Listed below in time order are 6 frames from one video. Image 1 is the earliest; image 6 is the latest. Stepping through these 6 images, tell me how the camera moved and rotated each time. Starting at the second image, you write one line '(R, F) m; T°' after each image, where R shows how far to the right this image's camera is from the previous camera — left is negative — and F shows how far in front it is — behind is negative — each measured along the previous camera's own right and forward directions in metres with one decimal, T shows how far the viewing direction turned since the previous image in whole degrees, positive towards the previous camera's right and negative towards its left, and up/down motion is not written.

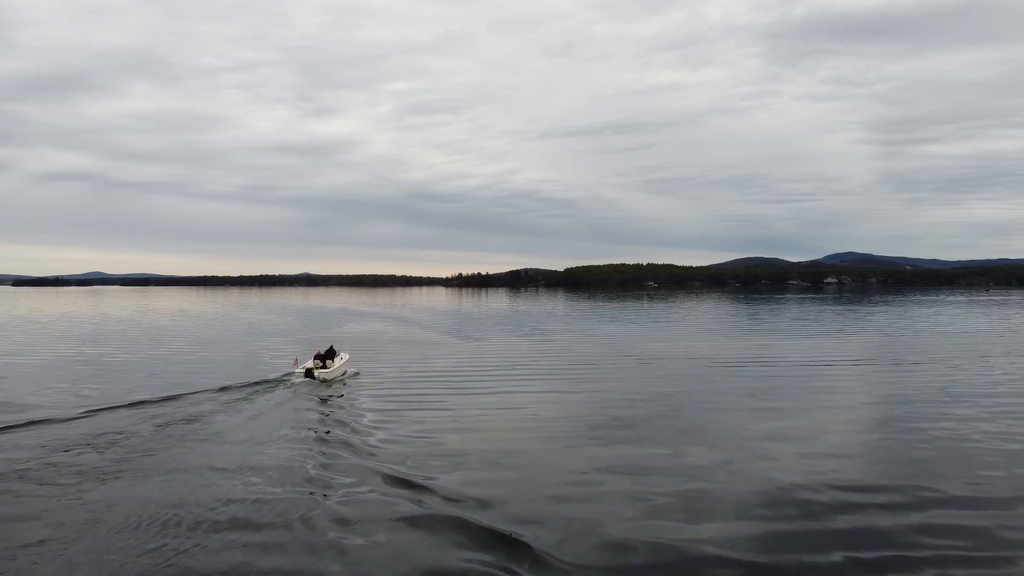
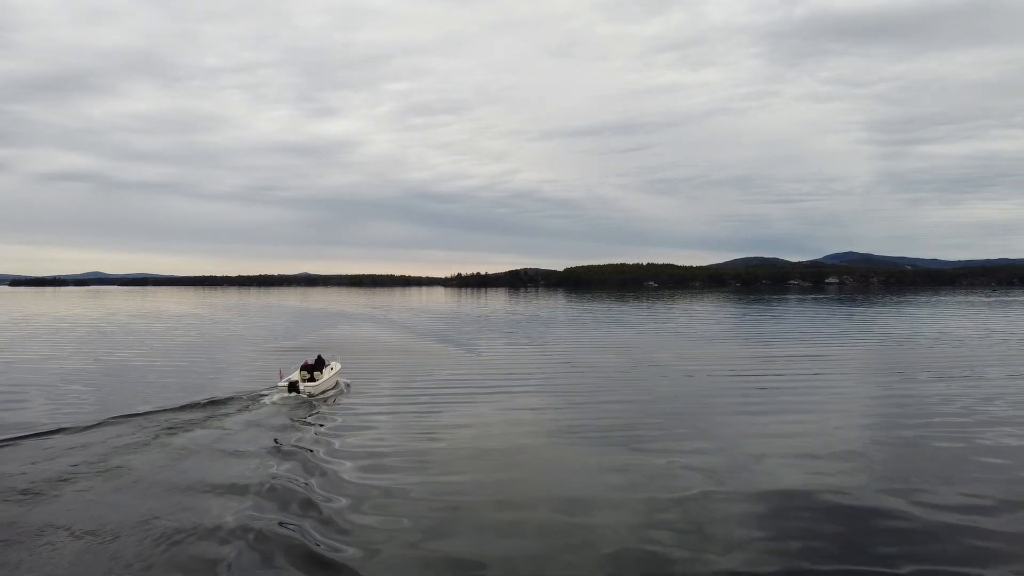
(+3.8, +0.6) m; -1°
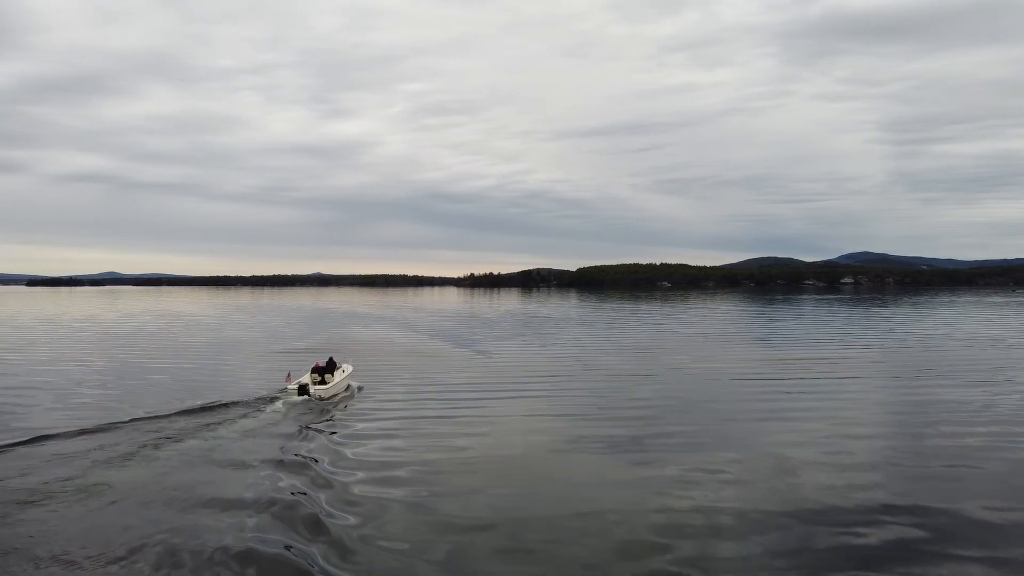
(-3.8, -0.5) m; 0°
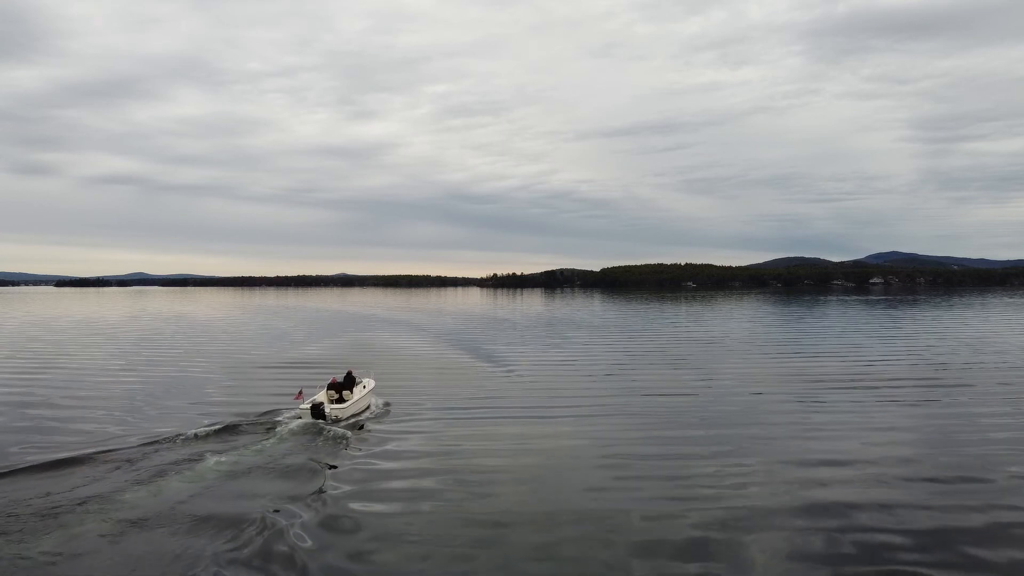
(-0.1, +0.1) m; -2°
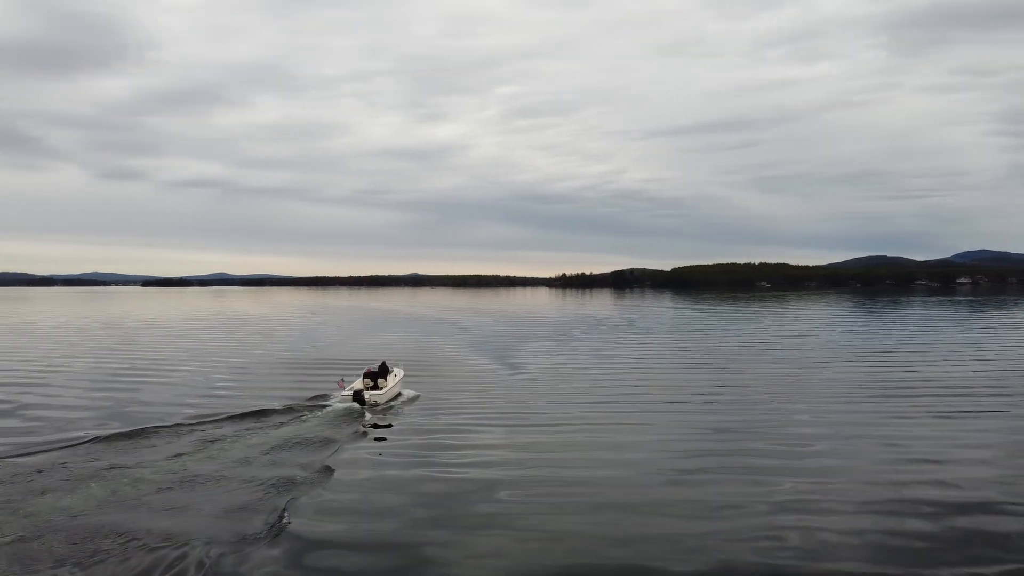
(-0.9, +2.4) m; -5°
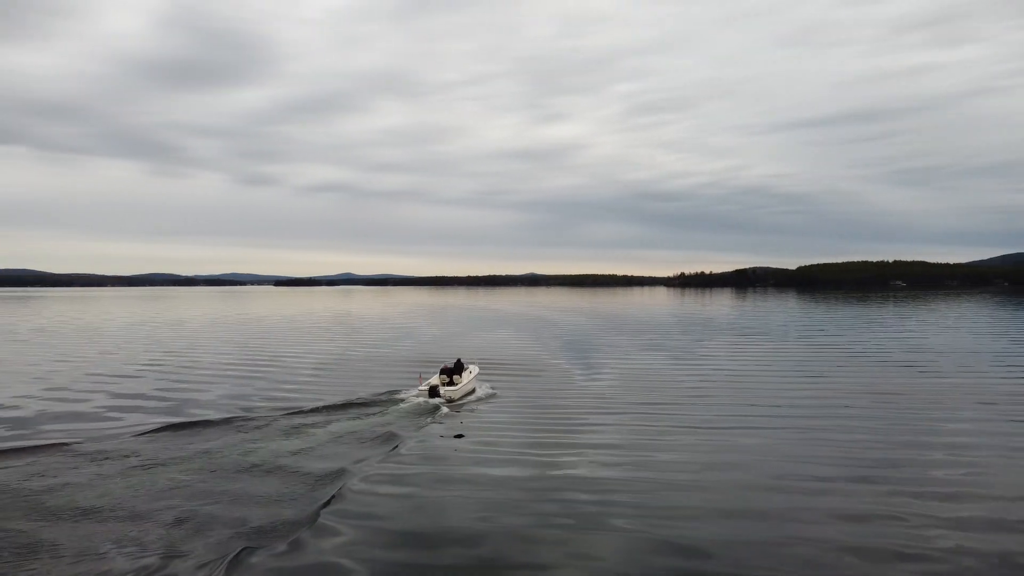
(+2.0, -1.2) m; -9°
